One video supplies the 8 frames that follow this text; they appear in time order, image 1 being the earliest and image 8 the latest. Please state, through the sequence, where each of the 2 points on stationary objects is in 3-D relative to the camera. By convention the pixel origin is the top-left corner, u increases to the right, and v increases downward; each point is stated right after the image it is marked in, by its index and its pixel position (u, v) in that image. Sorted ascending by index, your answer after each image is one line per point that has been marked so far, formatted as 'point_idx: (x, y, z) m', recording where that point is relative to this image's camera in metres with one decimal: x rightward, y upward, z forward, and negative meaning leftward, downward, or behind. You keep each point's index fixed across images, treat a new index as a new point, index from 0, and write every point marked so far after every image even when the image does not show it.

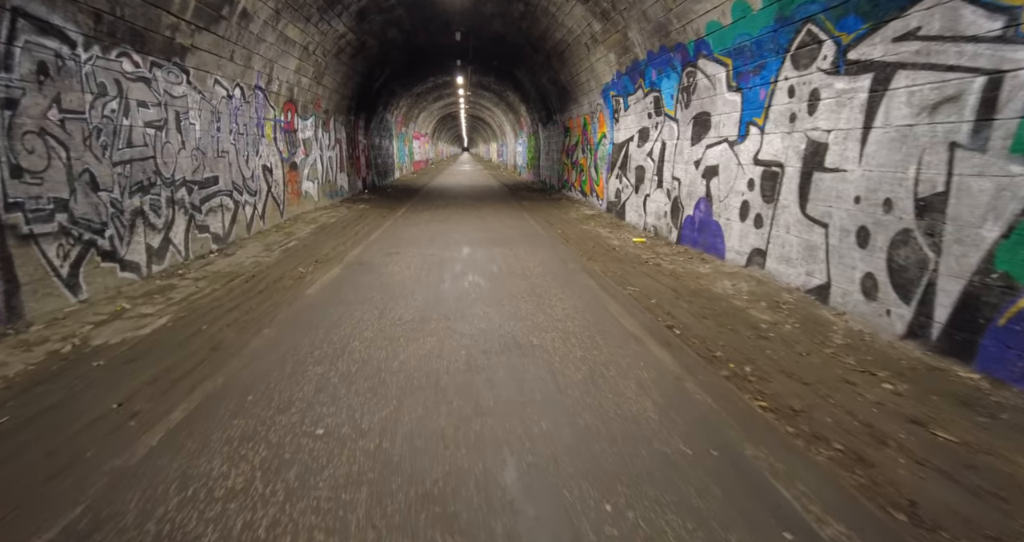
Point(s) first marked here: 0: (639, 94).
0: (+2.6, +3.6, +10.8) m
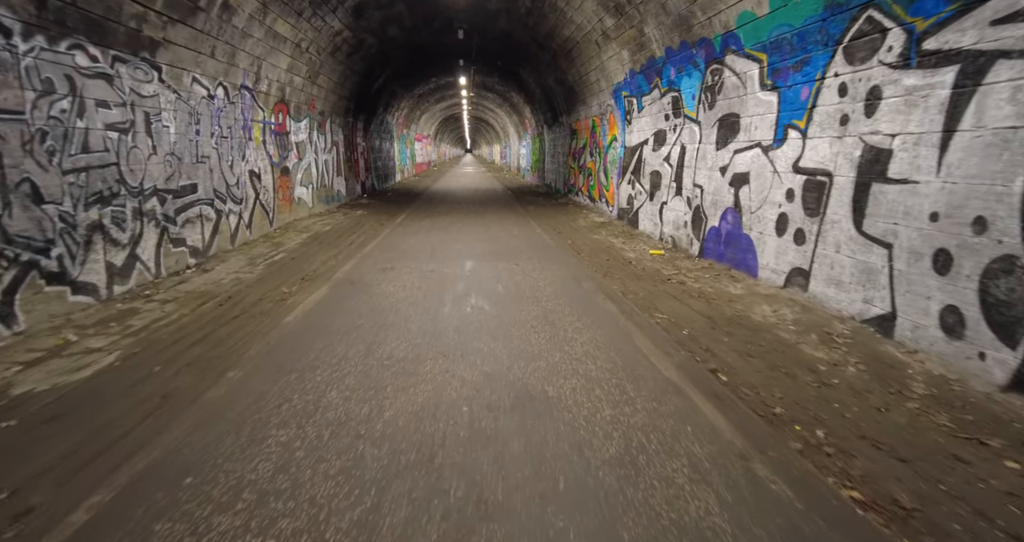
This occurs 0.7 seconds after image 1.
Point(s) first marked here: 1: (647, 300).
0: (+2.8, +3.3, +10.1) m
1: (+1.4, -0.3, +5.7) m
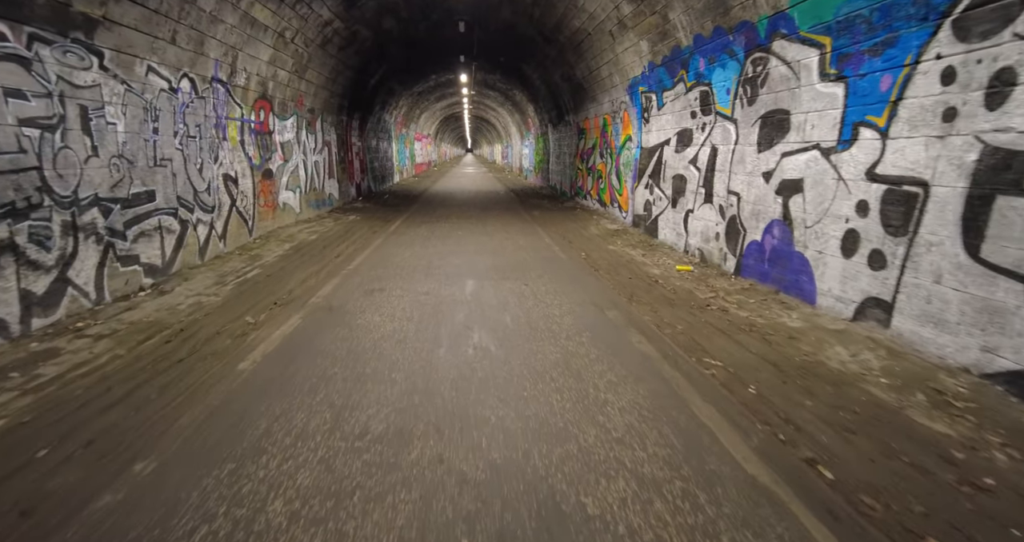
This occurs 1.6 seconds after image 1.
0: (+2.9, +3.1, +9.1) m
1: (+1.5, -0.6, +4.6) m
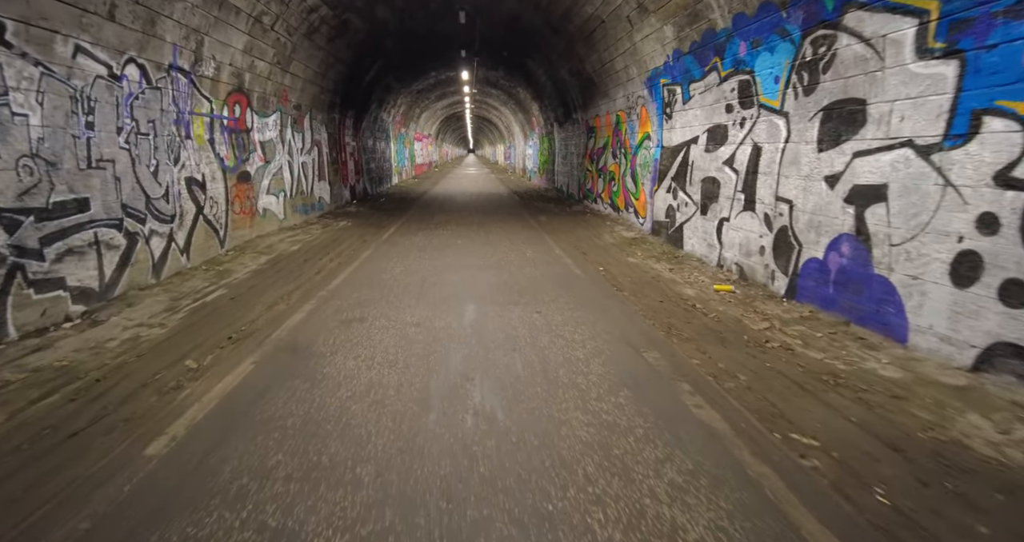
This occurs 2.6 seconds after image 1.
0: (+3.0, +2.8, +7.9) m
1: (+1.6, -0.8, +3.5) m
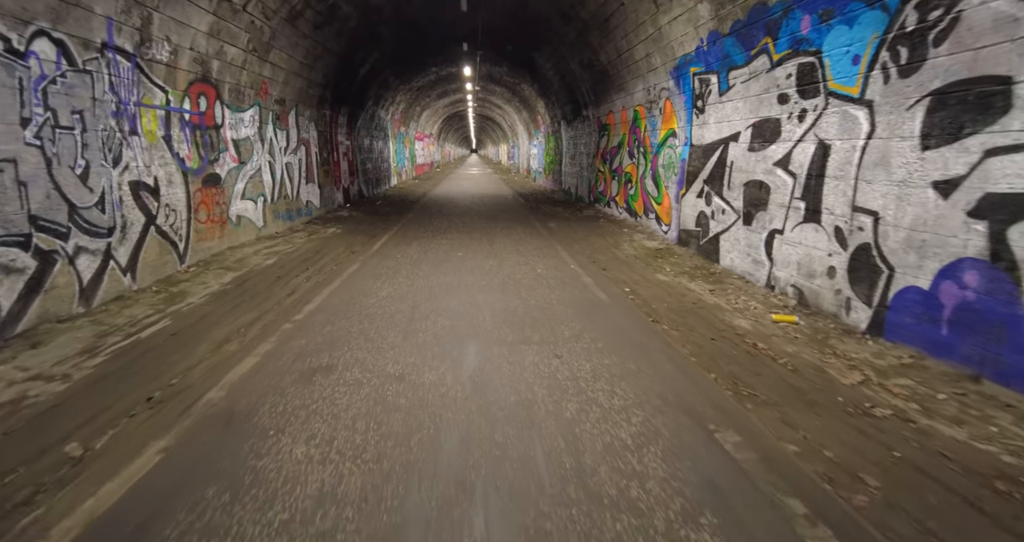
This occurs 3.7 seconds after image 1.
0: (+3.1, +2.6, +6.7) m
1: (+1.7, -1.1, +2.2) m
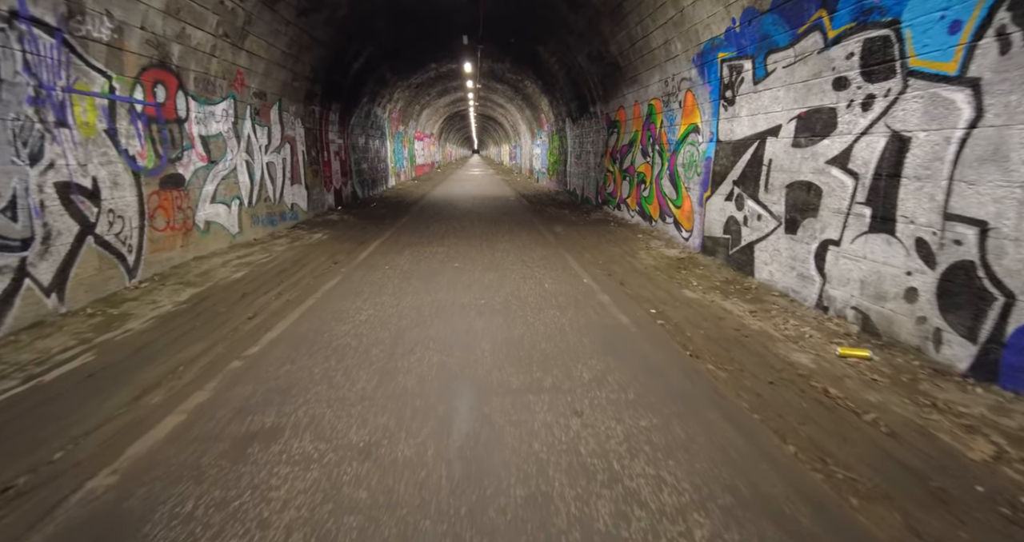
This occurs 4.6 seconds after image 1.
0: (+3.1, +2.4, +5.6) m
1: (+1.7, -1.2, +1.2) m
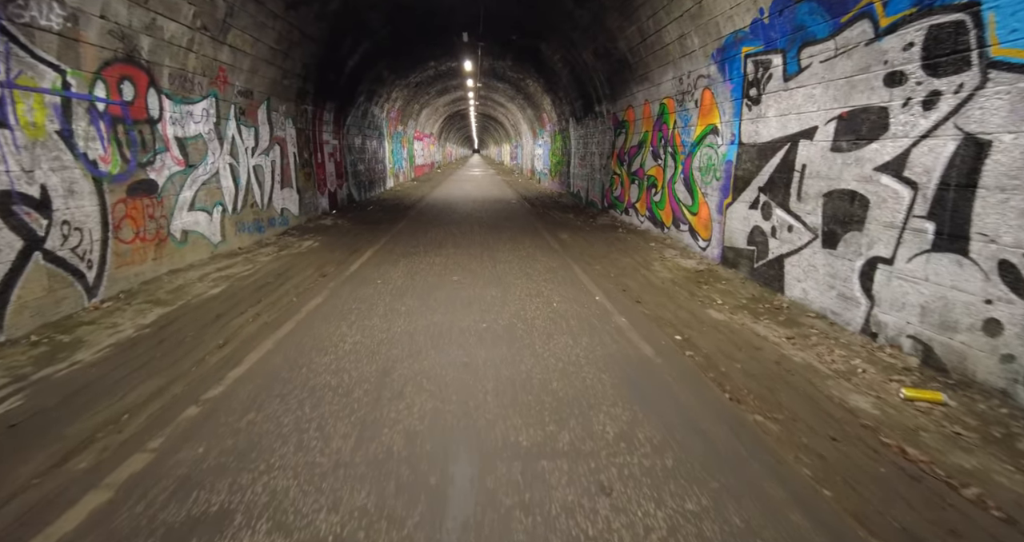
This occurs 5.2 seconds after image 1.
0: (+3.2, +2.2, +4.9) m
1: (+1.8, -1.4, +0.5) m
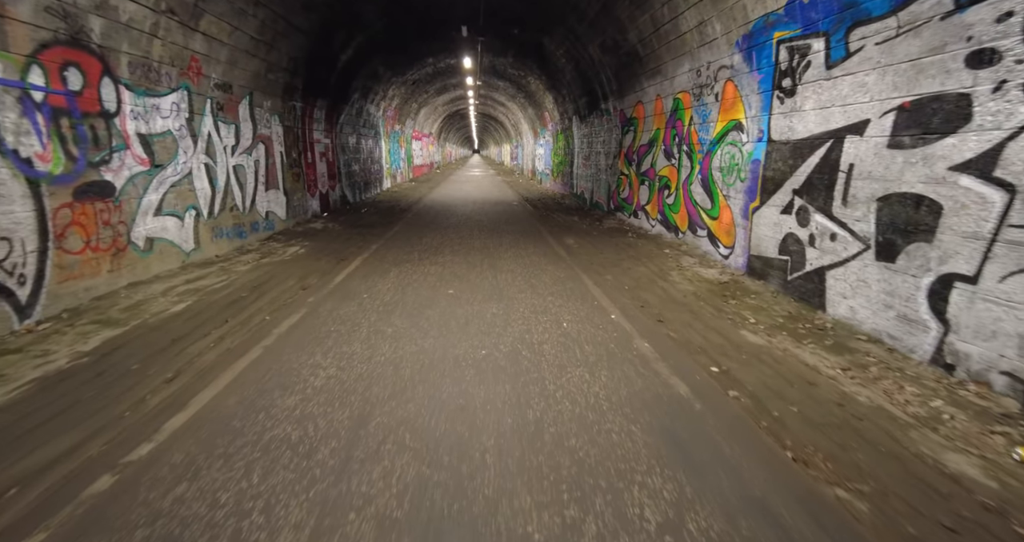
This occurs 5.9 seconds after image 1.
0: (+3.2, +2.0, +4.1) m
1: (+1.8, -1.6, -0.3) m
